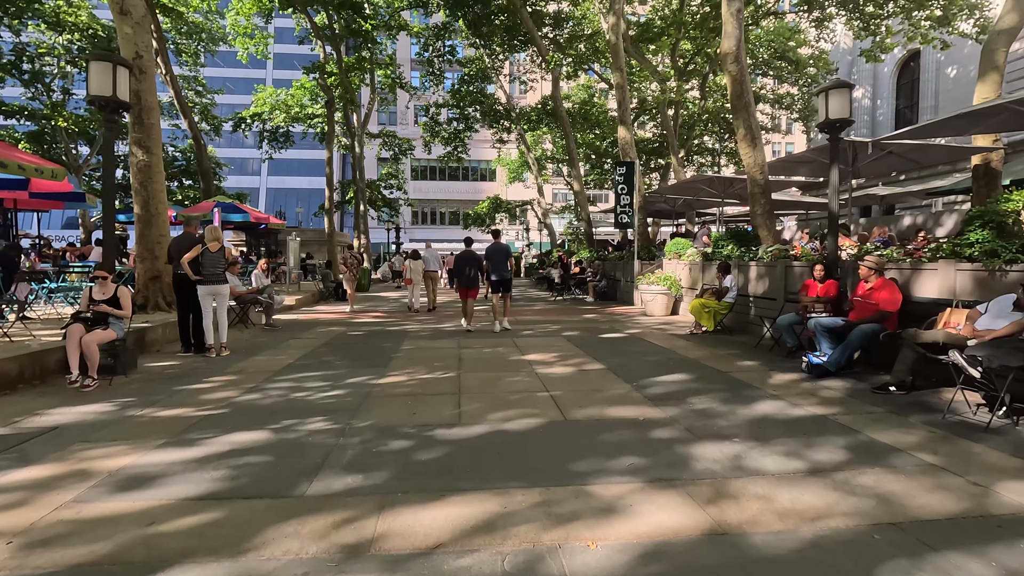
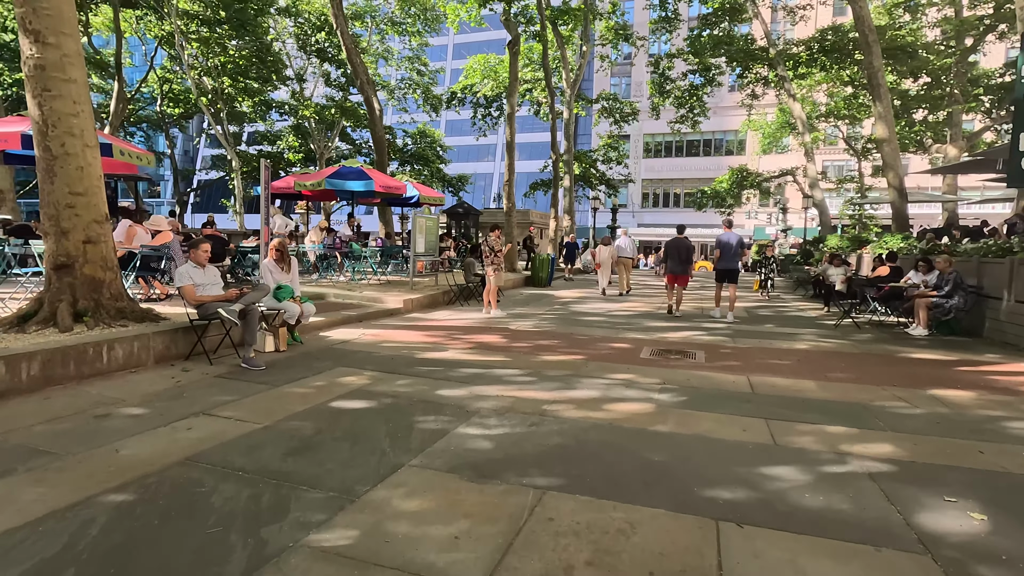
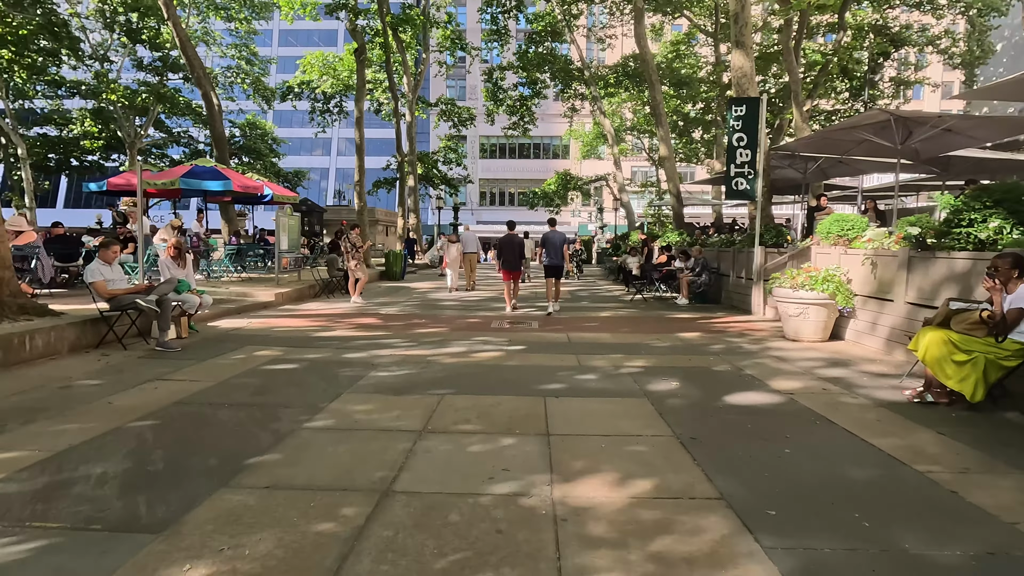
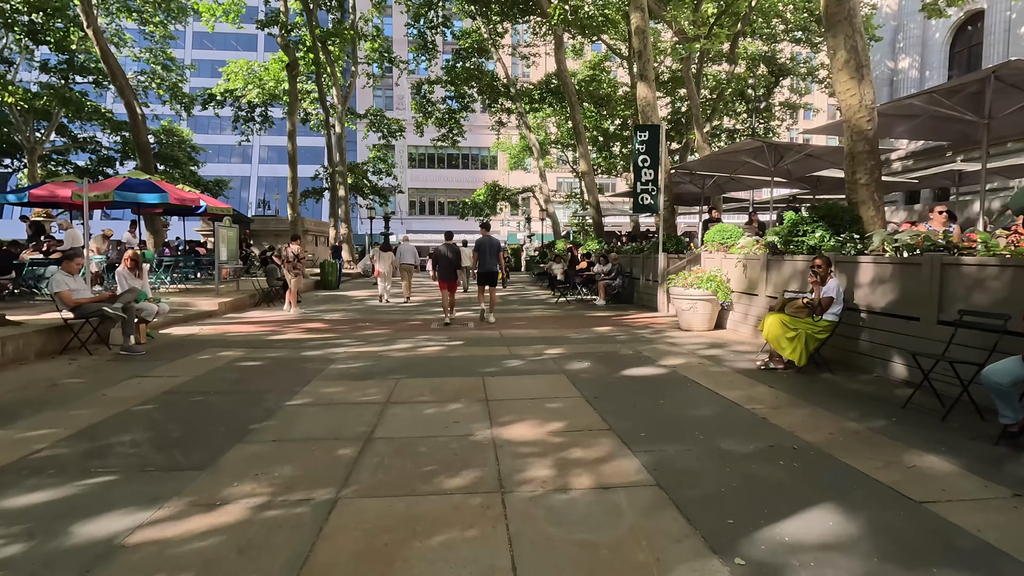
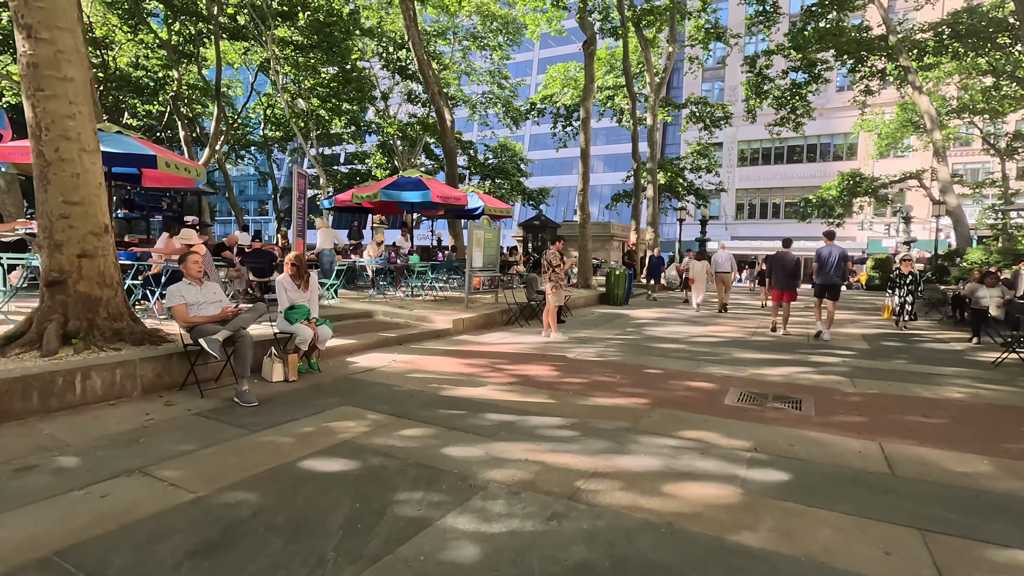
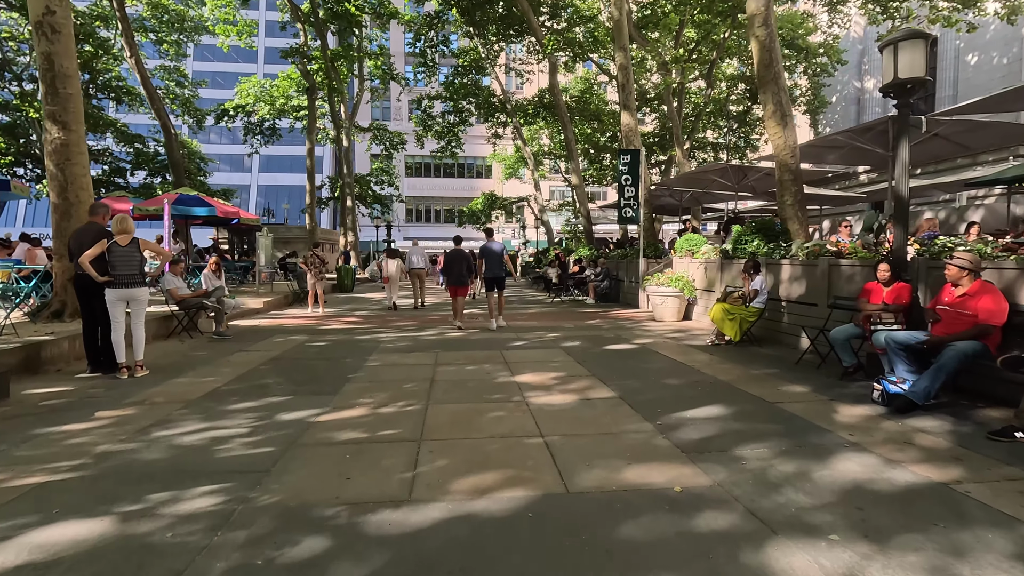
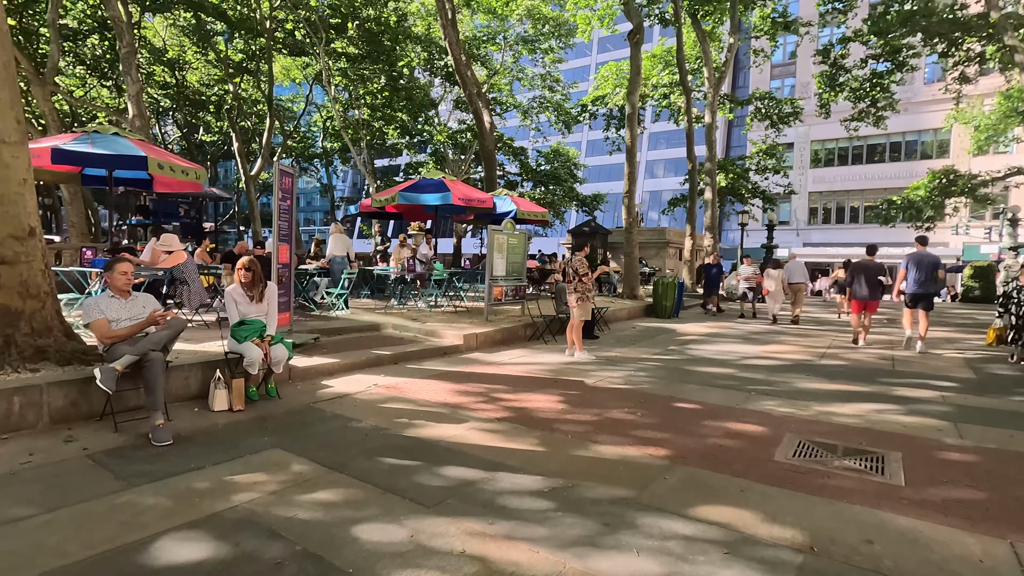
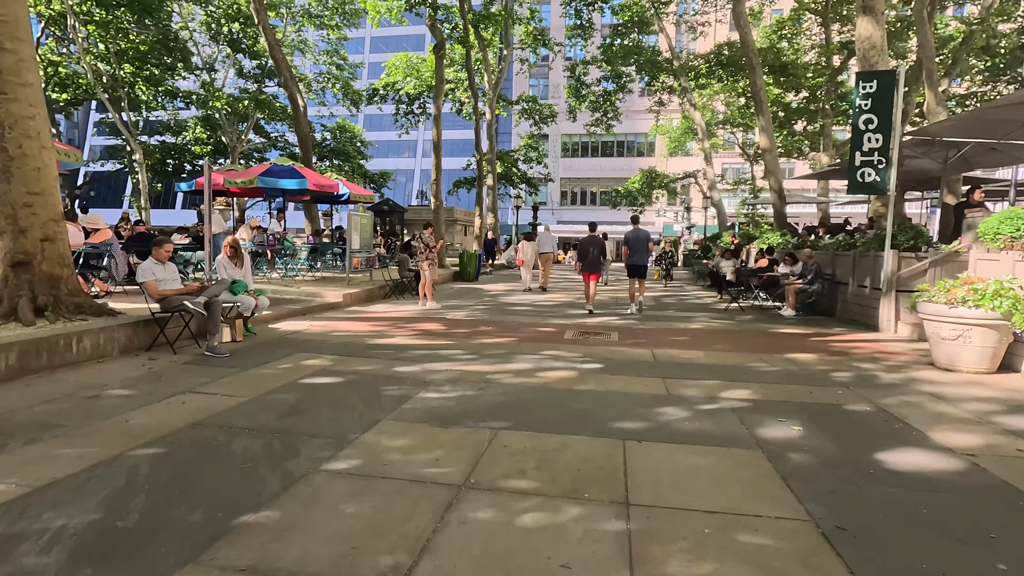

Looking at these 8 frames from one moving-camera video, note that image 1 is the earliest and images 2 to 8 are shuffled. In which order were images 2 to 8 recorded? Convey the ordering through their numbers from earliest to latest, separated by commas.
6, 4, 3, 8, 2, 5, 7
